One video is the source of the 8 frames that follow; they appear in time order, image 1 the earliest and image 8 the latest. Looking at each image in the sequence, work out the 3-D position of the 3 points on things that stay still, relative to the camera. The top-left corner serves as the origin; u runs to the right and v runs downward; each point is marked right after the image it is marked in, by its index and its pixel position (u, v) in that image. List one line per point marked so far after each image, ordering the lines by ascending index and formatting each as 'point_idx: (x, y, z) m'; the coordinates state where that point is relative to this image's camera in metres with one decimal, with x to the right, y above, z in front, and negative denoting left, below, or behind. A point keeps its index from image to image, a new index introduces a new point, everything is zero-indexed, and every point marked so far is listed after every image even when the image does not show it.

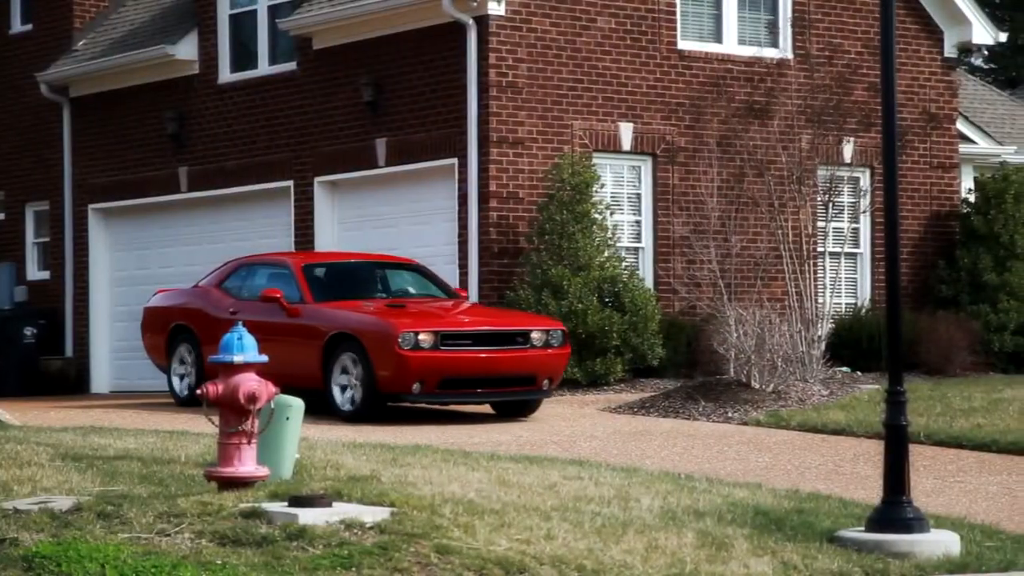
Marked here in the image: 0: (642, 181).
0: (+1.3, +1.0, +18.5) m
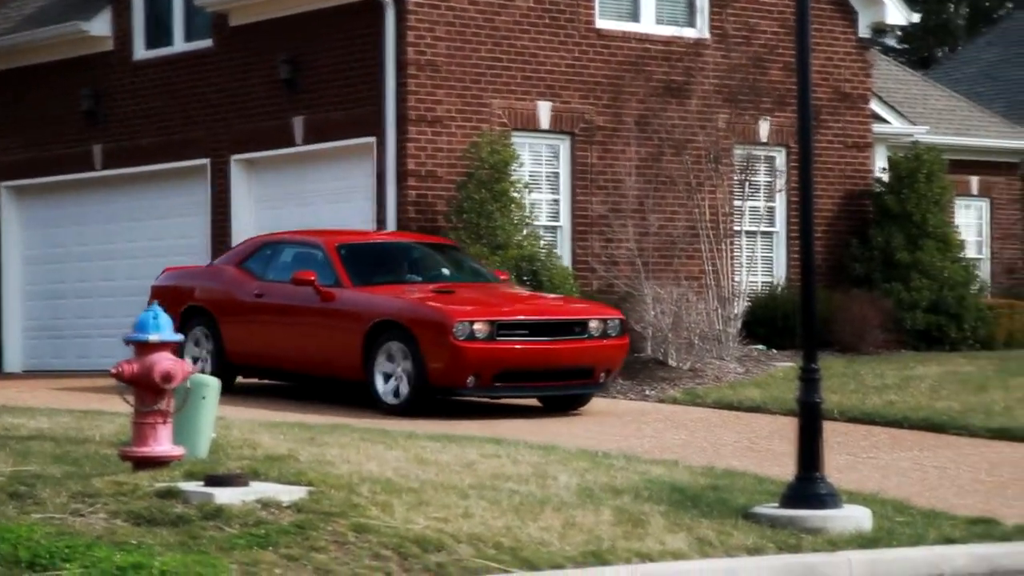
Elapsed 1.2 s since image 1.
0: (+0.5, +1.2, +18.5) m
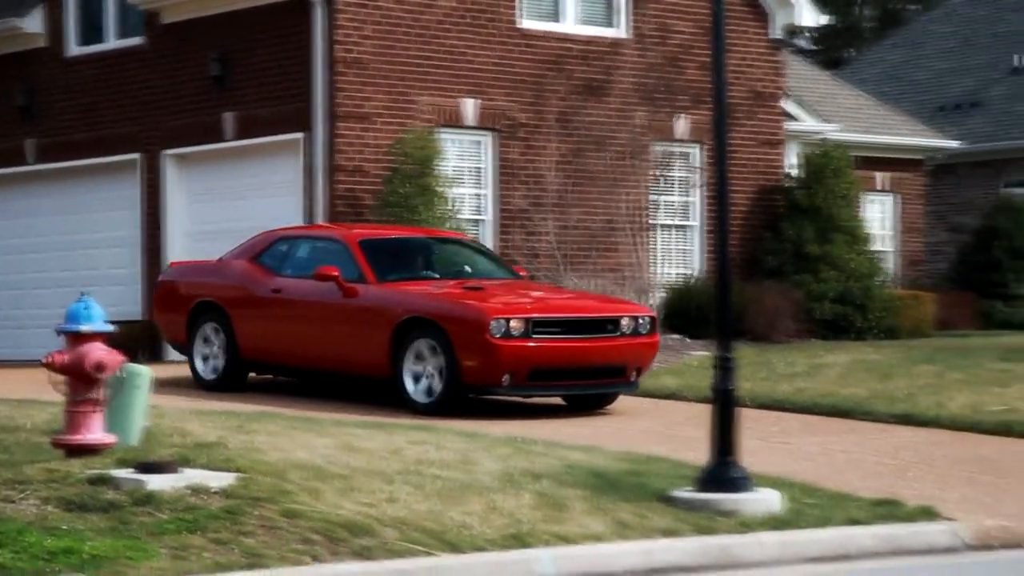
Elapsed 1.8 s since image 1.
0: (-0.3, +1.3, +19.1) m
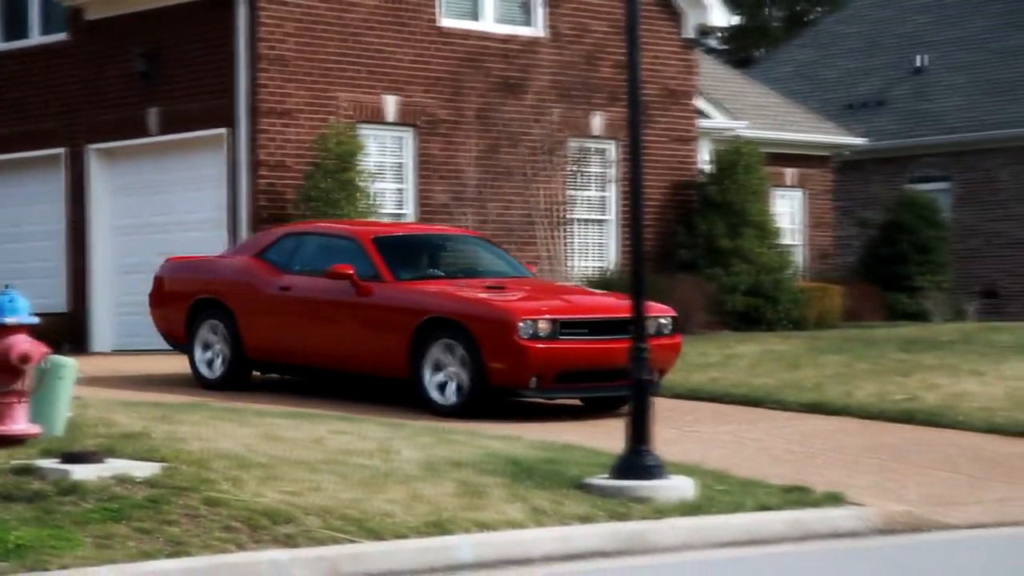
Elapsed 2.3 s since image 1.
0: (-1.1, +1.4, +19.5) m
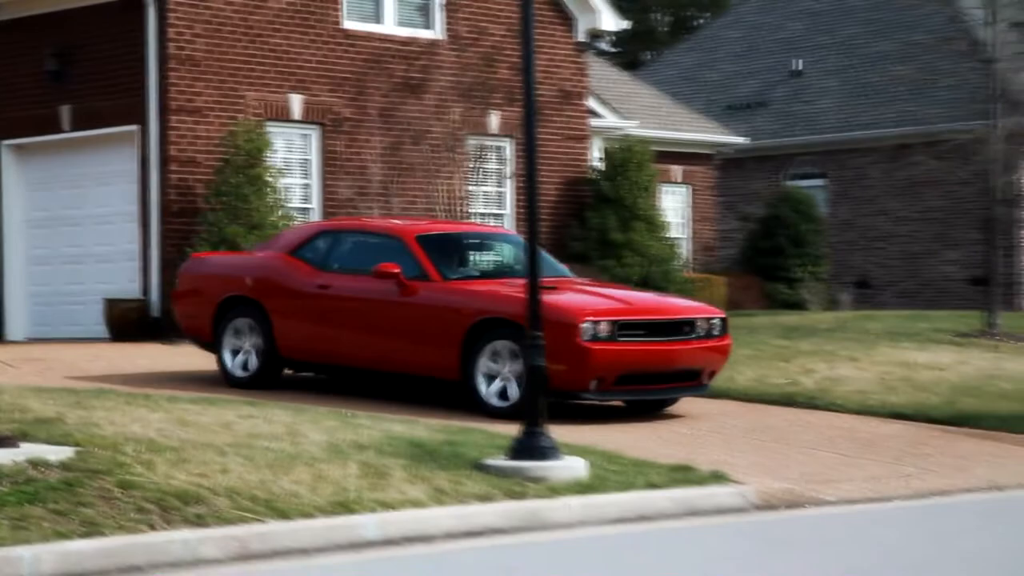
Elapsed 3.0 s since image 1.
0: (-2.2, +1.5, +20.3) m
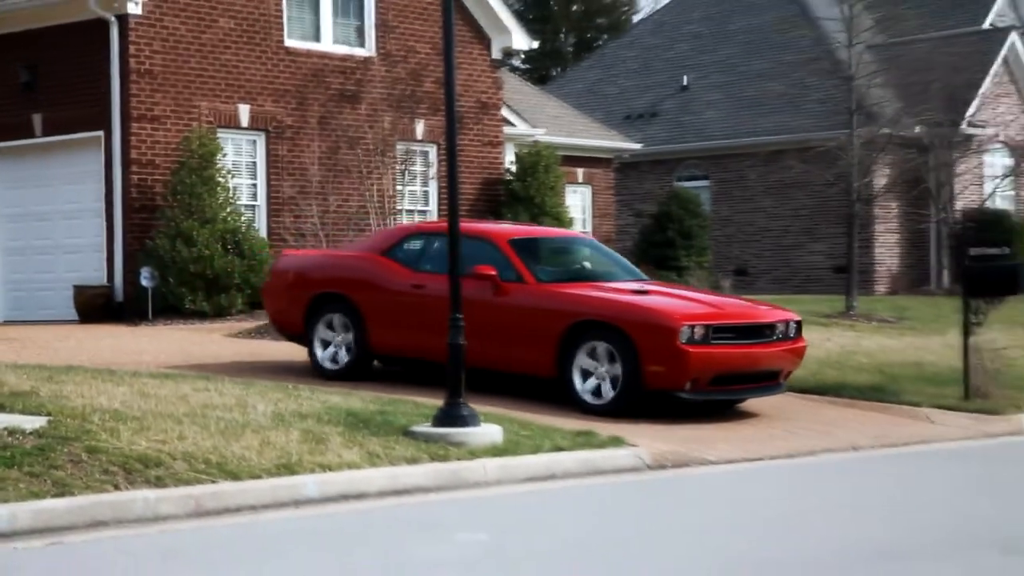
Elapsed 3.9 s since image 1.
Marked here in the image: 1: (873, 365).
0: (-3.1, +1.7, +22.9) m
1: (+3.8, -0.8, +20.0) m
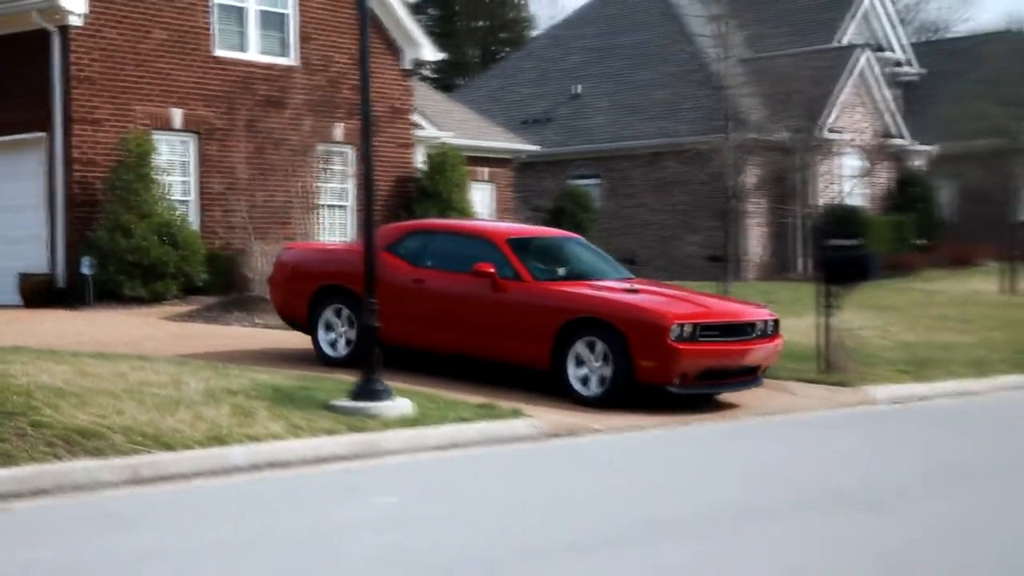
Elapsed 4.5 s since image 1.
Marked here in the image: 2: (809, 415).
0: (-4.3, +1.8, +25.1) m
1: (+2.8, -0.7, +22.6) m
2: (+2.9, -1.2, +17.8) m
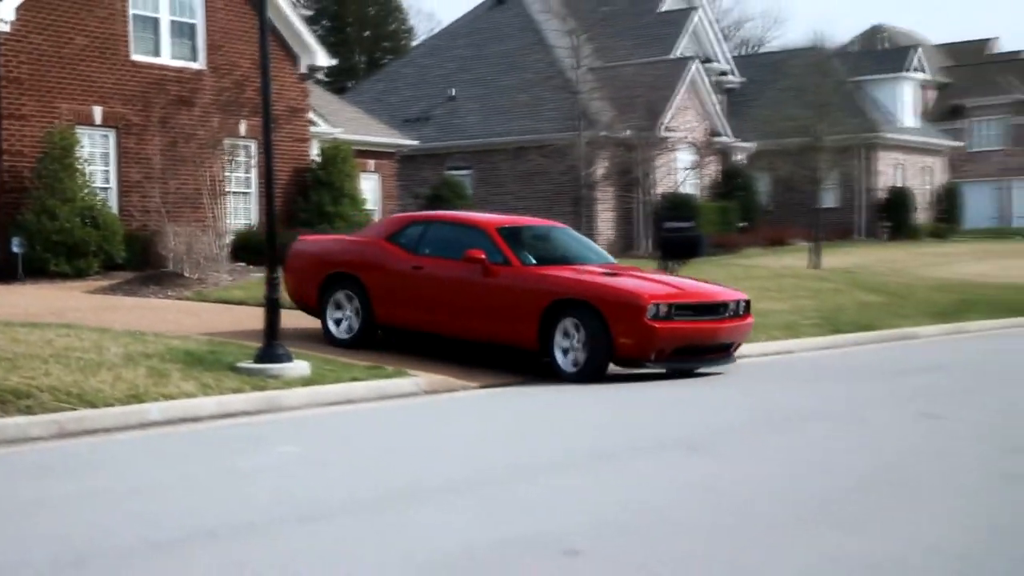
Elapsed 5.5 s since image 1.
0: (-6.1, +2.2, +28.3) m
1: (+1.1, -0.3, +26.3) m
2: (+1.6, -0.9, +21.6) m
